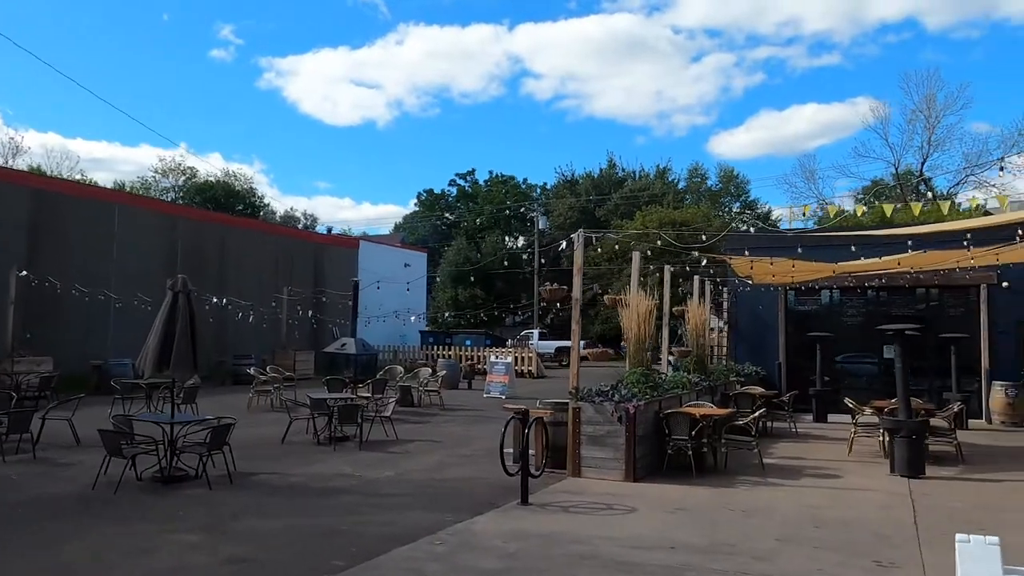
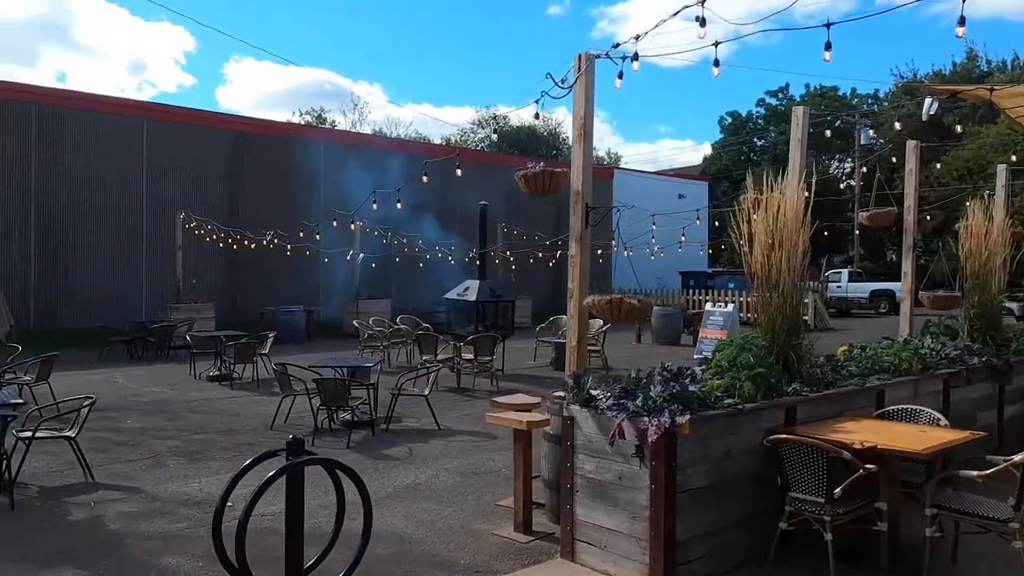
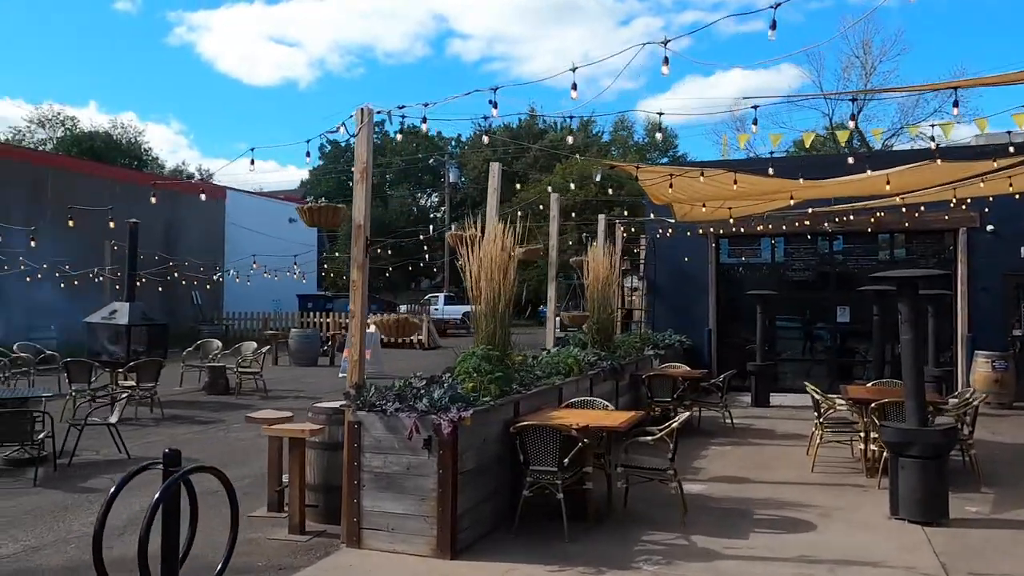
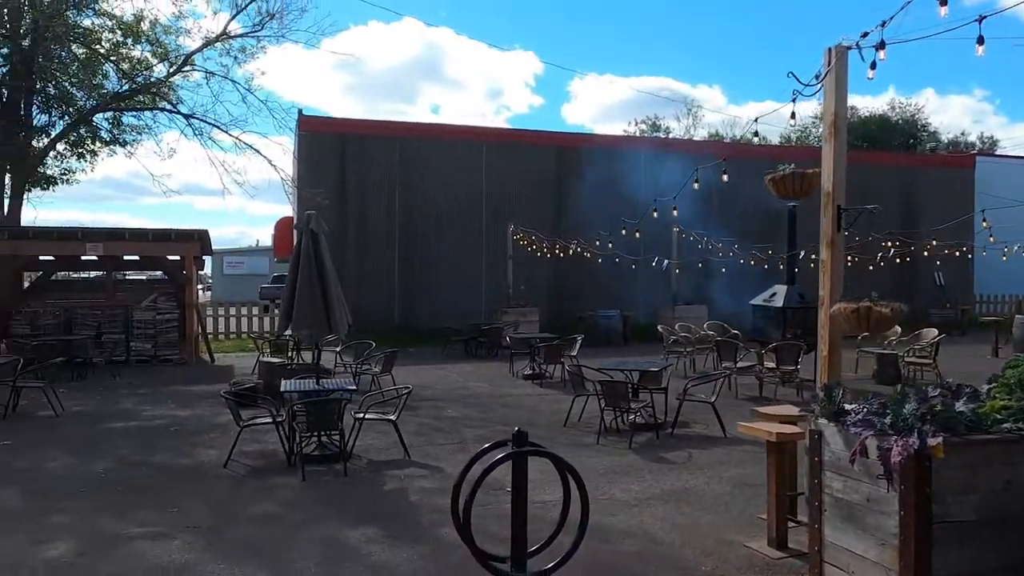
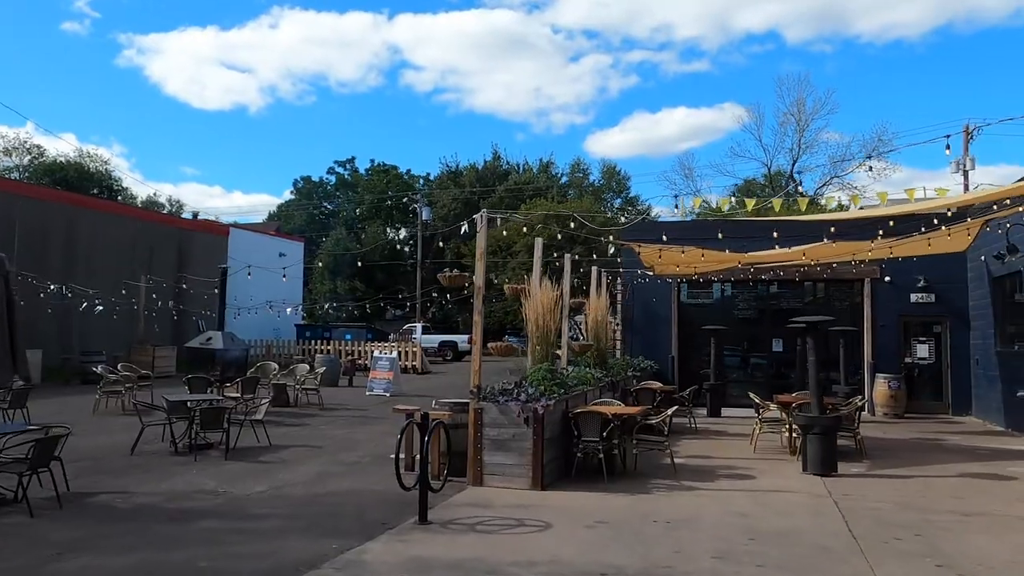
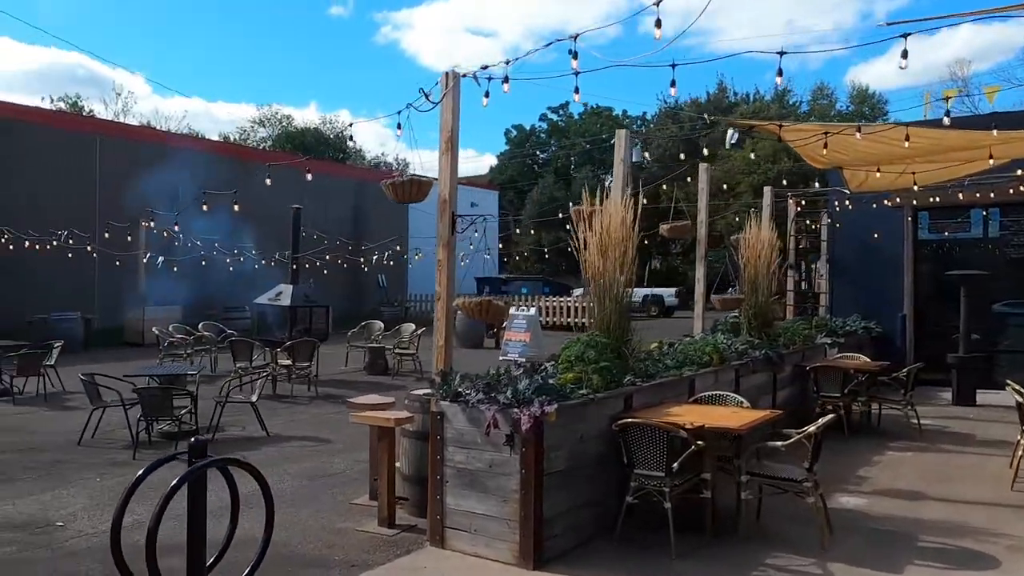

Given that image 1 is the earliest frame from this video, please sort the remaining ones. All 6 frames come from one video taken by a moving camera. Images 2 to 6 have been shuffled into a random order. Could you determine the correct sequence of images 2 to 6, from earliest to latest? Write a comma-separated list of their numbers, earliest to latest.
5, 3, 6, 2, 4
